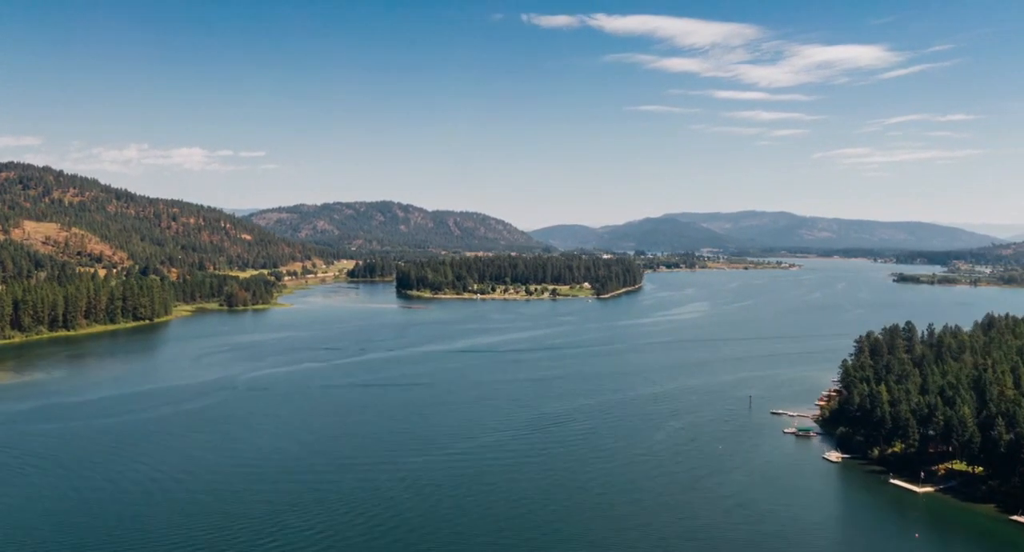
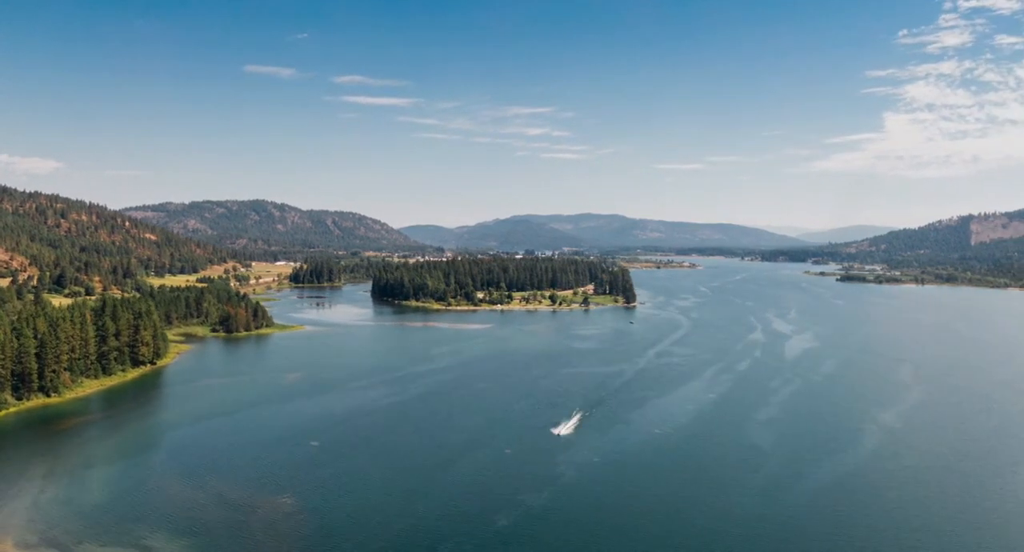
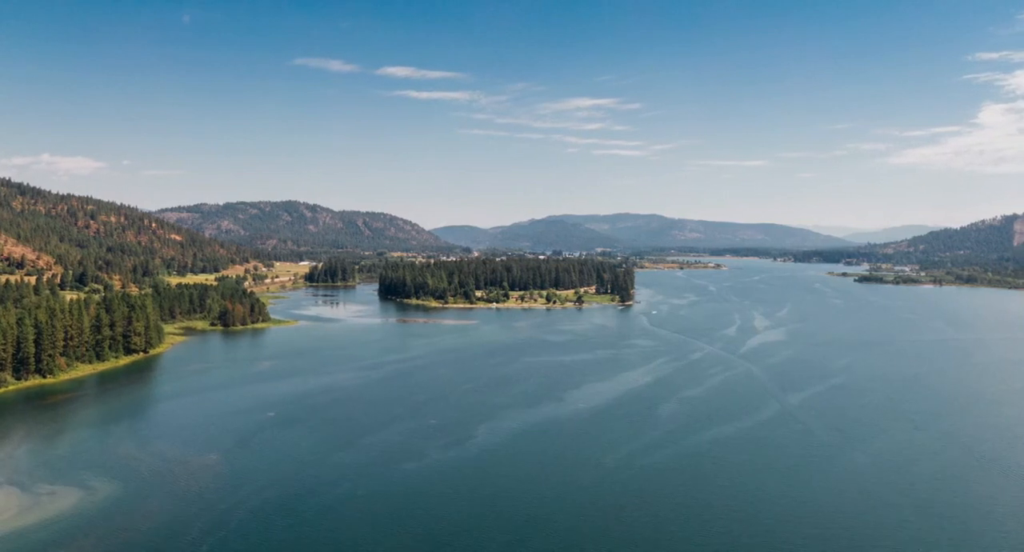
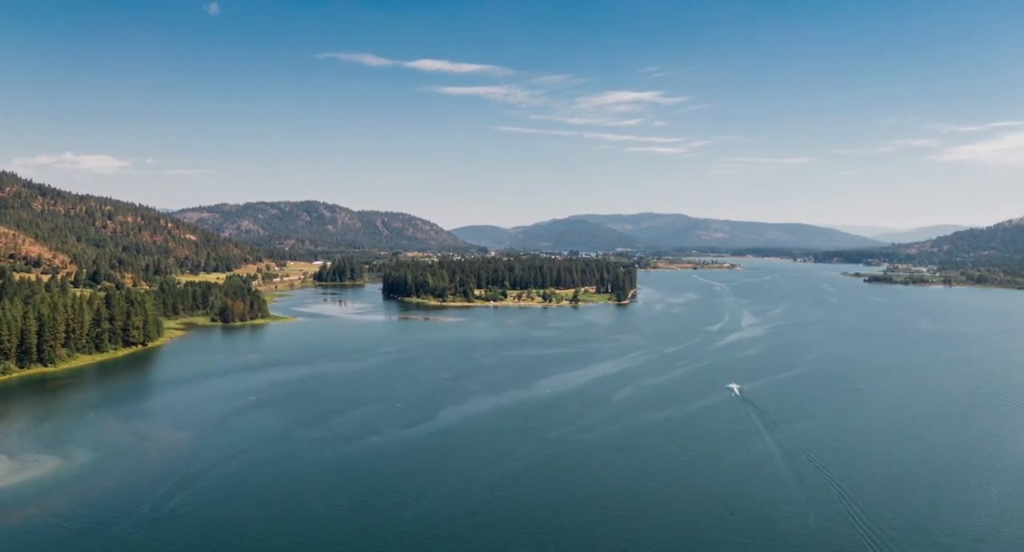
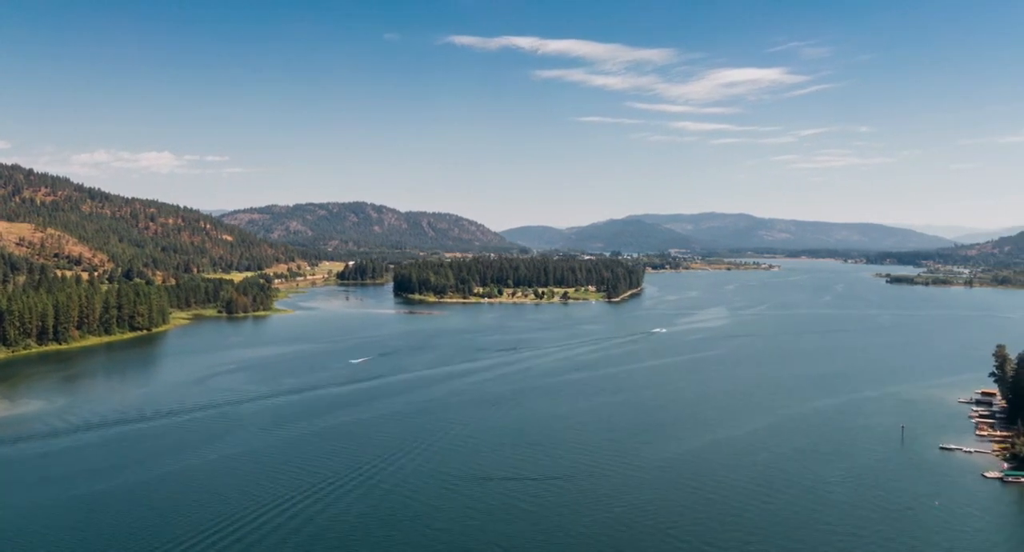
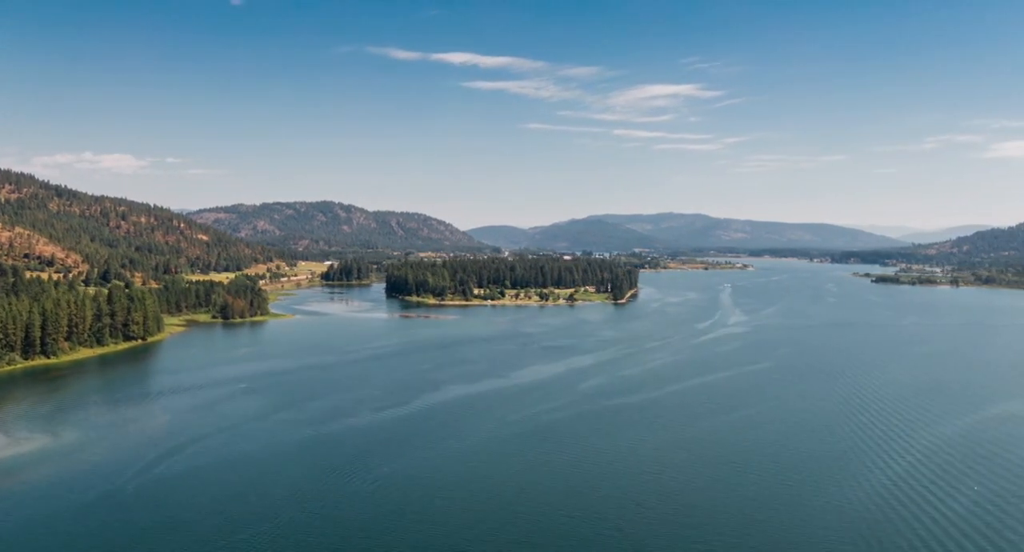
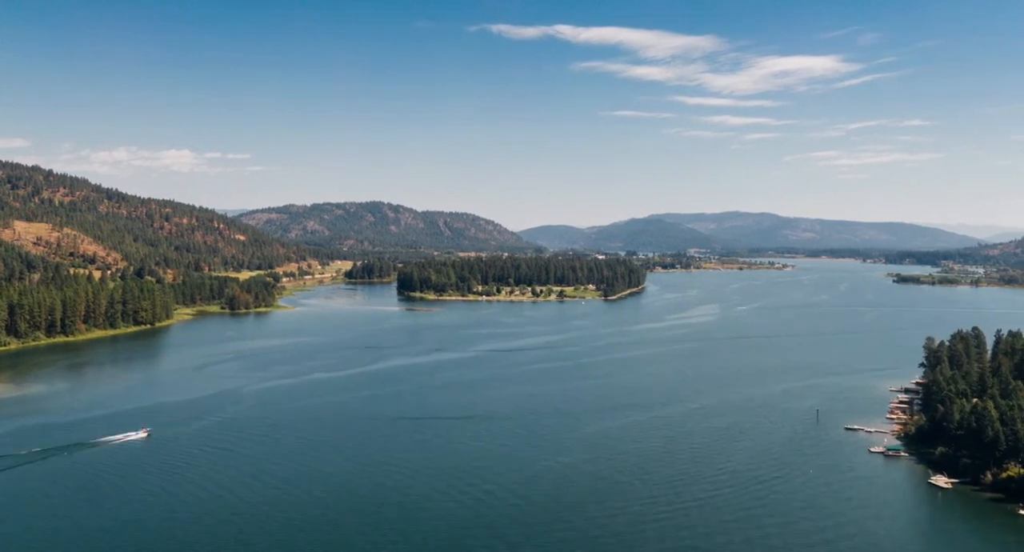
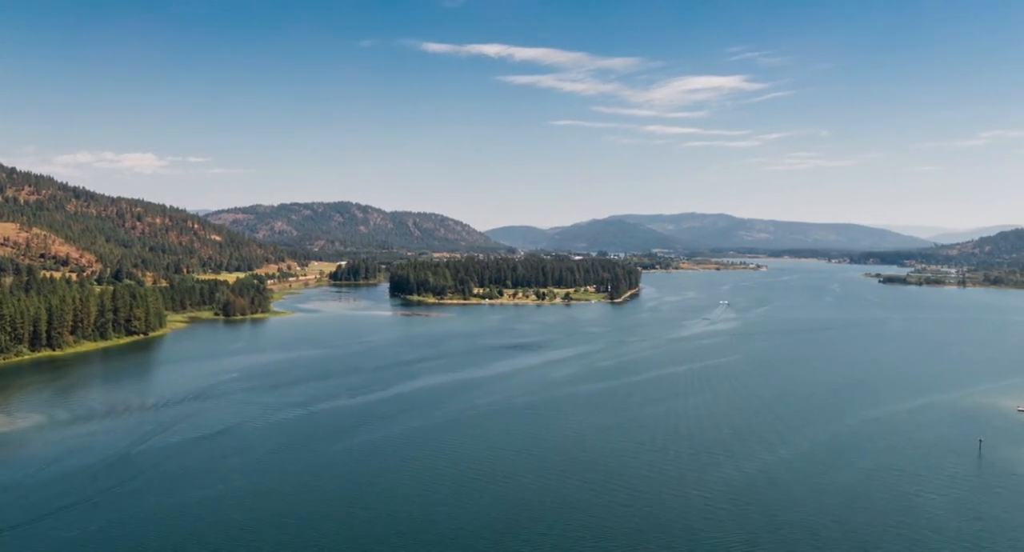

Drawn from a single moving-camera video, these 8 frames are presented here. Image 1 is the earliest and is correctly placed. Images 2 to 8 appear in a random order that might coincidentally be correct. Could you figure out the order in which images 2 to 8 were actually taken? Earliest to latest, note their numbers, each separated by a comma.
7, 5, 8, 6, 4, 3, 2
